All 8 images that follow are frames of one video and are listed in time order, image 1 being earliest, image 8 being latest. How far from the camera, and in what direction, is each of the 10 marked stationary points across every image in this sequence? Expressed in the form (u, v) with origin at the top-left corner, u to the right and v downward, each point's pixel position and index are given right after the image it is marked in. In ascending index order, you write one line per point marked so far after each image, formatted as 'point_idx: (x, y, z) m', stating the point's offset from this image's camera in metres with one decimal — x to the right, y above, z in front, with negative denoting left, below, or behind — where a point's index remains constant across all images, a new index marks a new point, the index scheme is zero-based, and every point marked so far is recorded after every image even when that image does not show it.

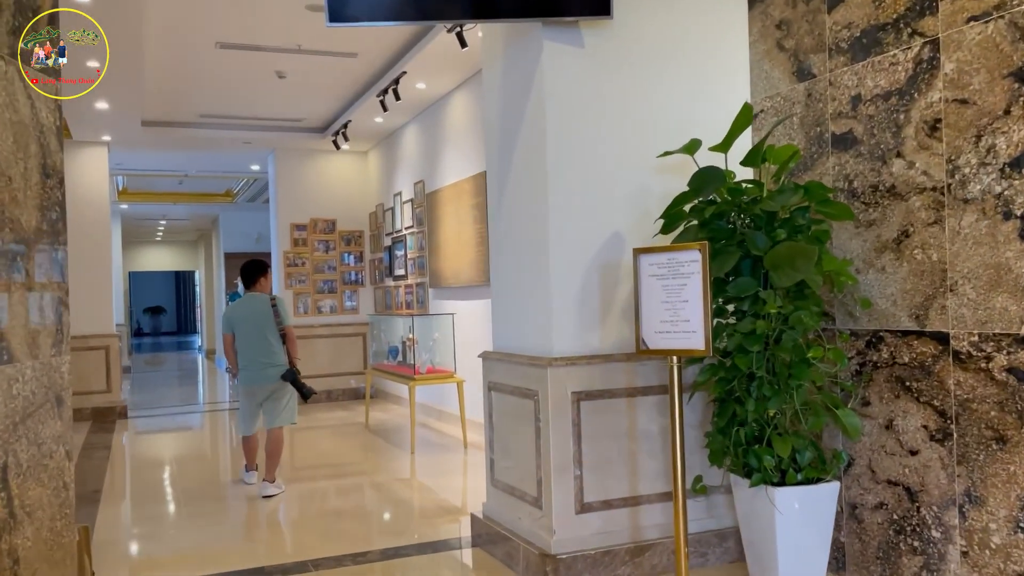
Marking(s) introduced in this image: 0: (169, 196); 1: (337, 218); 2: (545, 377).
0: (-6.0, +1.6, +14.4) m
1: (-2.2, +0.9, +10.3) m
2: (+0.1, -0.4, +3.4) m
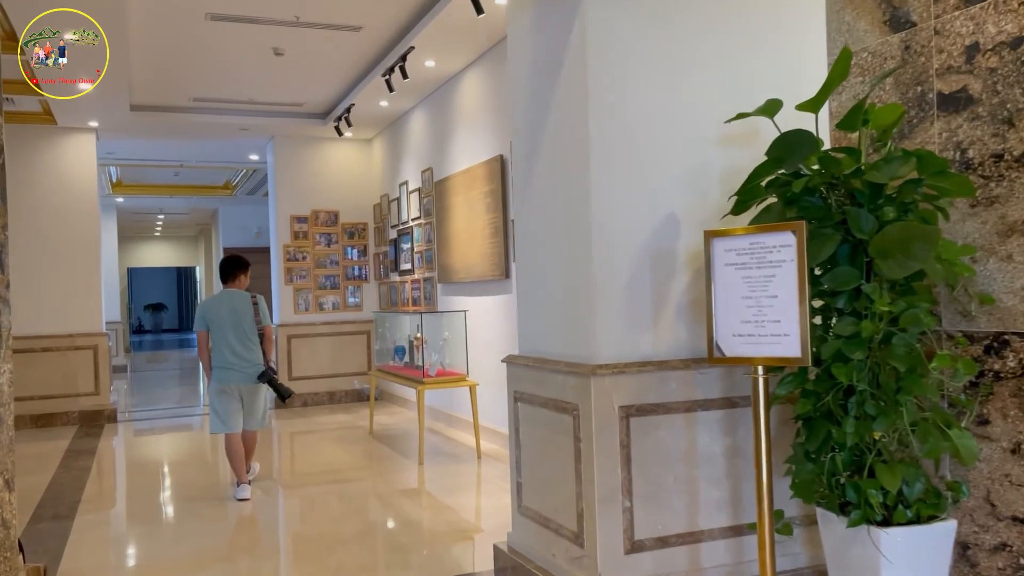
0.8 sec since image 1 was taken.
0: (-5.8, +1.7, +13.8) m
1: (-2.0, +0.9, +9.7) m
2: (+0.3, -0.3, +2.8) m
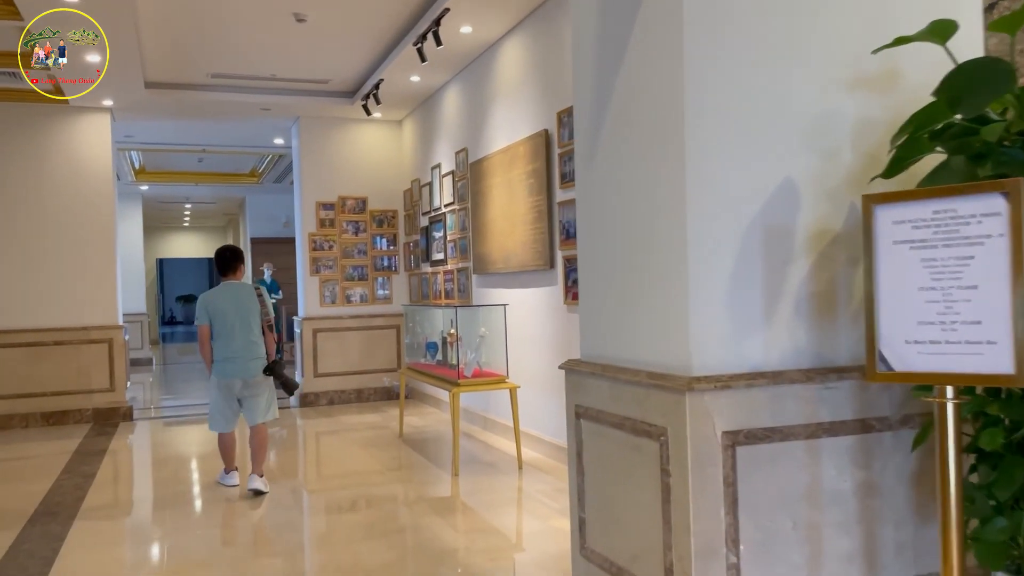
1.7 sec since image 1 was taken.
0: (-5.3, +1.8, +13.3) m
1: (-1.6, +1.0, +9.1) m
2: (+0.4, -0.3, +2.1) m
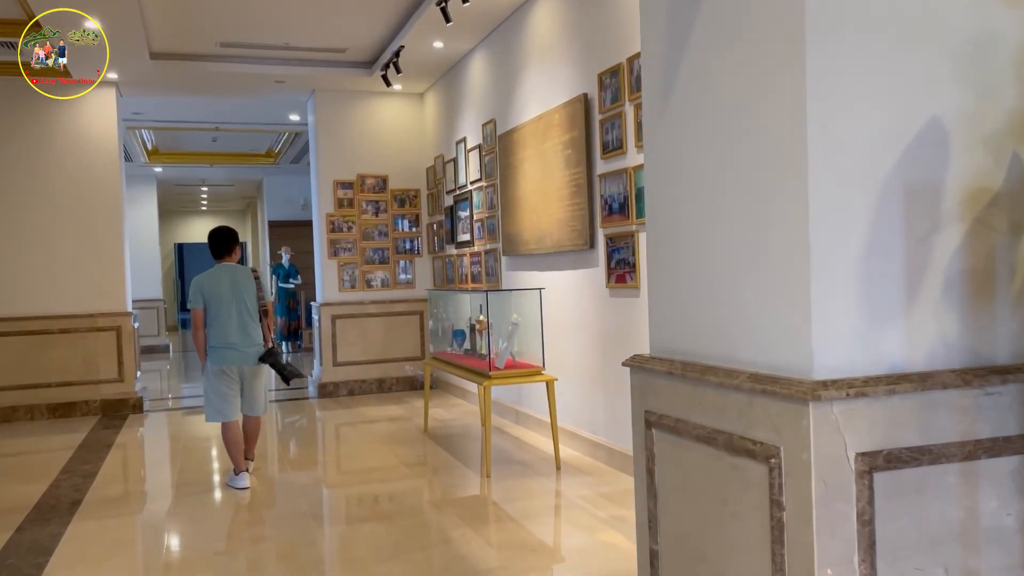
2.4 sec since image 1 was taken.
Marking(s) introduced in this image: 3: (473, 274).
0: (-4.8, +2.1, +12.9) m
1: (-1.3, +1.2, +8.6) m
2: (+0.6, -0.3, +1.6) m
3: (-0.3, +0.1, +7.2) m
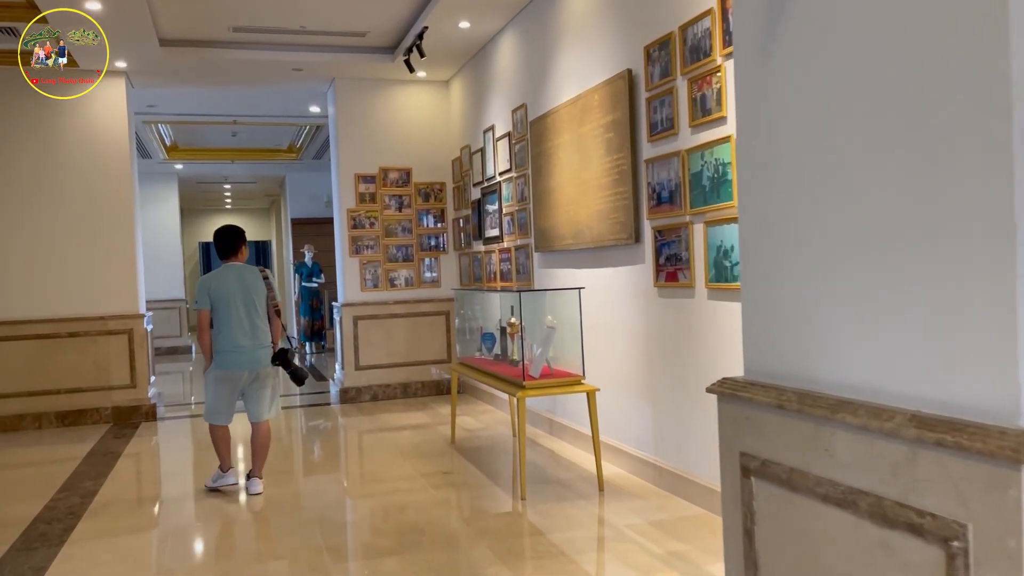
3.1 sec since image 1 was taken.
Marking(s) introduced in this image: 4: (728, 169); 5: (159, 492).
0: (-4.4, +2.1, +12.6) m
1: (-1.0, +1.2, +8.1) m
2: (+0.7, -0.3, +1.1) m
3: (-0.1, +0.1, +6.7) m
4: (+1.0, +0.5, +3.6) m
5: (-2.3, -1.3, +5.3) m
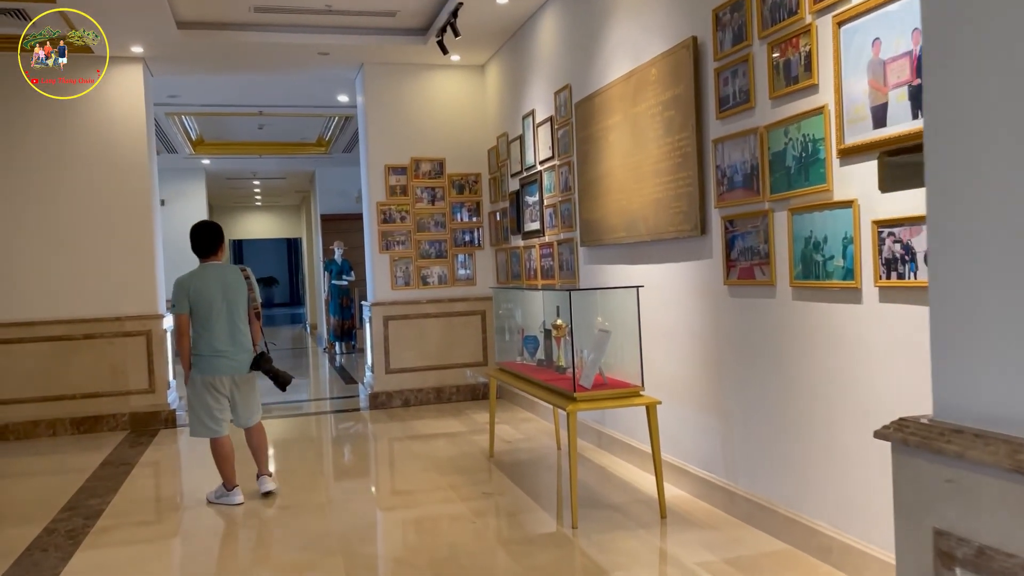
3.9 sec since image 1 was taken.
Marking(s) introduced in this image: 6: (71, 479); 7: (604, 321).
0: (-3.9, +2.1, +12.2) m
1: (-0.6, +1.2, +7.7) m
2: (+0.8, -0.3, +0.6) m
3: (+0.2, +0.1, +6.2) m
4: (+1.2, +0.5, +3.1) m
5: (-2.0, -1.3, +4.8) m
6: (-3.0, -1.3, +5.6) m
7: (+0.5, -0.2, +4.0) m
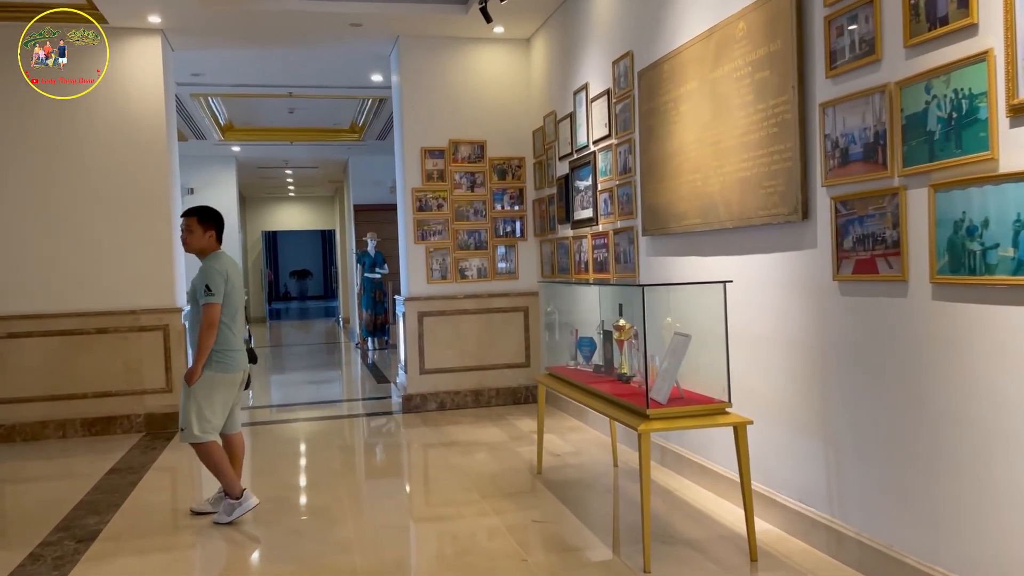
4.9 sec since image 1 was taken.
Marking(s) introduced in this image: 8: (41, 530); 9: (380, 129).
0: (-3.3, +2.2, +11.7) m
1: (-0.2, +1.3, +7.0) m
2: (+0.9, -0.3, -0.1) m
3: (+0.6, +0.2, +5.5) m
4: (+1.4, +0.5, +2.4) m
5: (-1.7, -1.3, +4.3) m
6: (-2.7, -1.2, +5.1) m
7: (+0.7, -0.1, +3.3) m
8: (-2.4, -1.3, +4.1) m
9: (-1.8, +2.2, +11.2) m
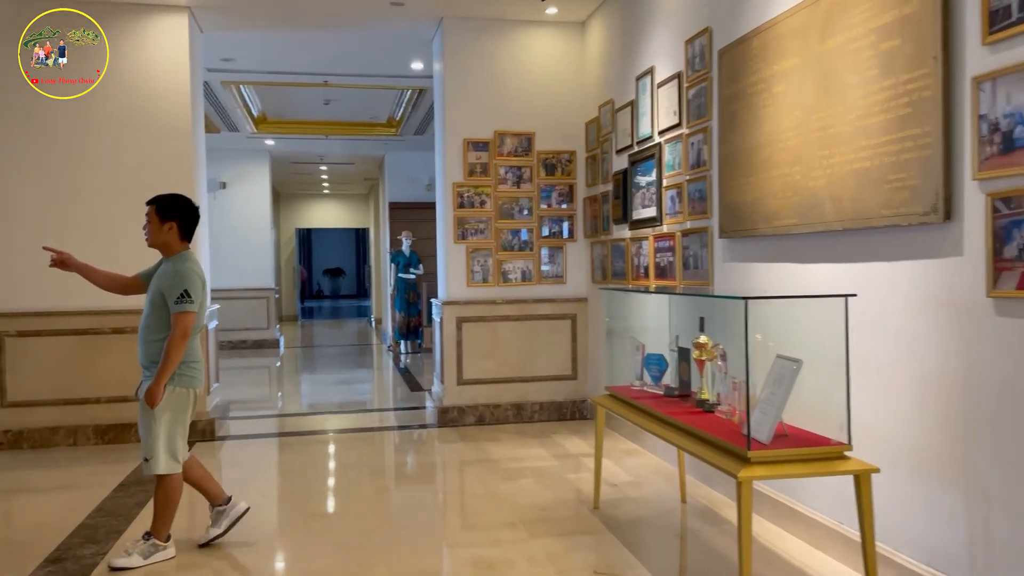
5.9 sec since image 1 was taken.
0: (-2.7, +2.2, +11.3) m
1: (+0.2, +1.2, +6.5) m
2: (+1.0, -0.3, -0.7) m
3: (+0.9, +0.1, +5.0) m
4: (+1.6, +0.5, +1.8) m
5: (-1.5, -1.3, +3.8) m
6: (-2.4, -1.2, +4.6) m
7: (+0.9, -0.2, +2.8) m
8: (-2.1, -1.3, +3.6) m
9: (-1.2, +2.2, +10.7) m
